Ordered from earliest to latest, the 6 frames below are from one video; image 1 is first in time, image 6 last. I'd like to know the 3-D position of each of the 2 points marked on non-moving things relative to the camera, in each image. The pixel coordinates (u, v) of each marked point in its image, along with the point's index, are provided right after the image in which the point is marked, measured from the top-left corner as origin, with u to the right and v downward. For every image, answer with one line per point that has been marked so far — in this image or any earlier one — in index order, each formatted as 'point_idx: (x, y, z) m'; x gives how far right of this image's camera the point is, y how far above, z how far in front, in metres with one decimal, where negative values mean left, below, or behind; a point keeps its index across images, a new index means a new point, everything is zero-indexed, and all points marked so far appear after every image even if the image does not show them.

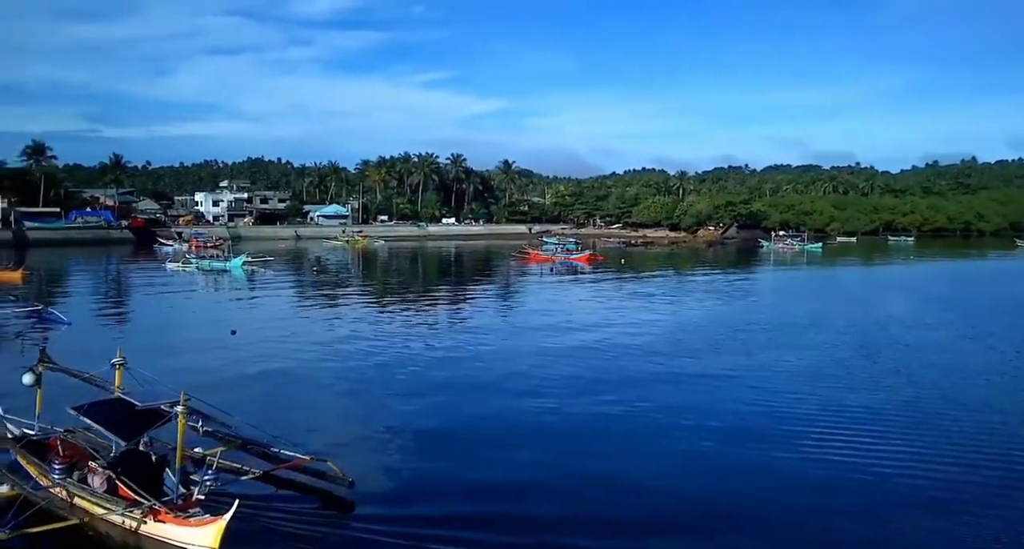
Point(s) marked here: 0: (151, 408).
0: (-5.5, -2.0, +13.2) m
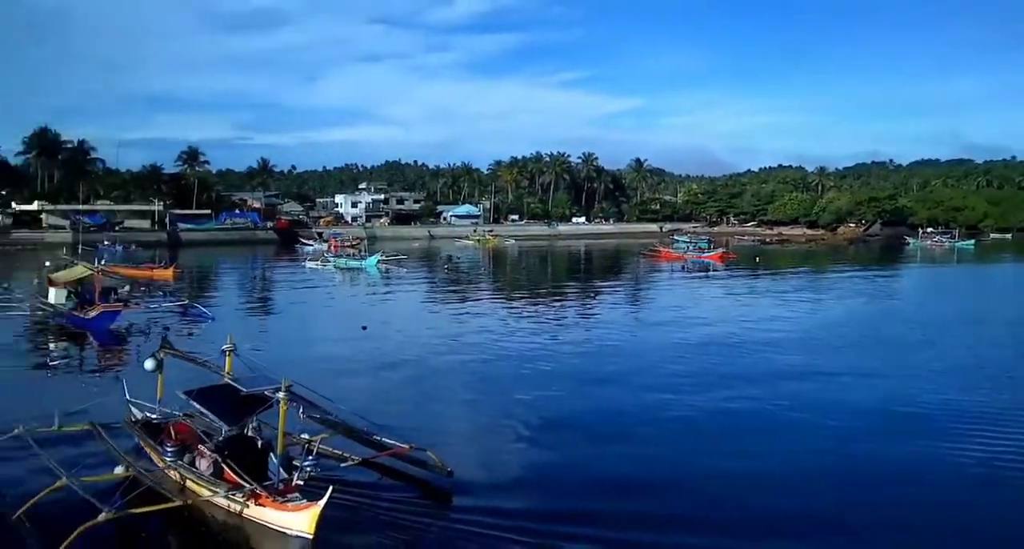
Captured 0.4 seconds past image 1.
0: (-4.0, -1.9, +13.4) m
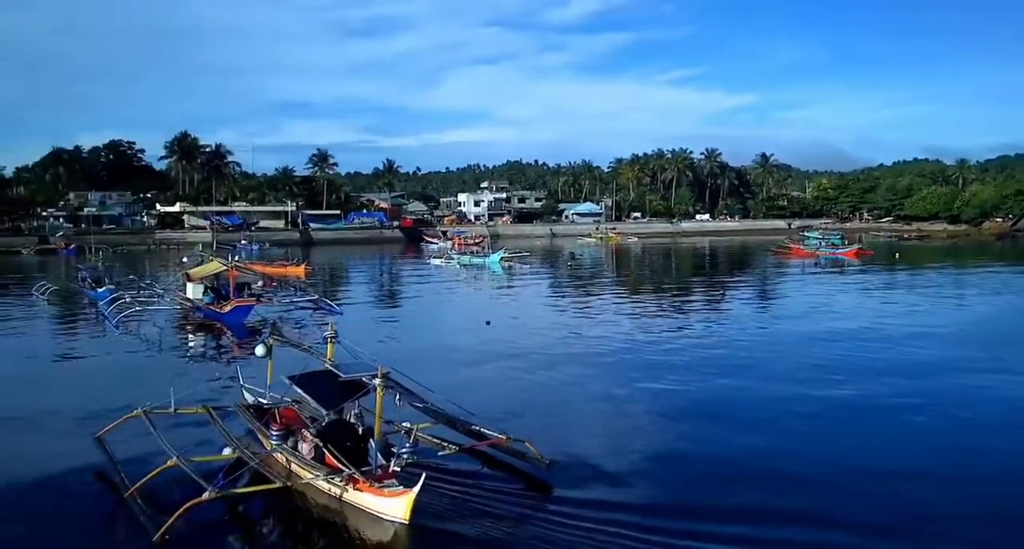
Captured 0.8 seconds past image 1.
0: (-2.5, -1.7, +13.6) m
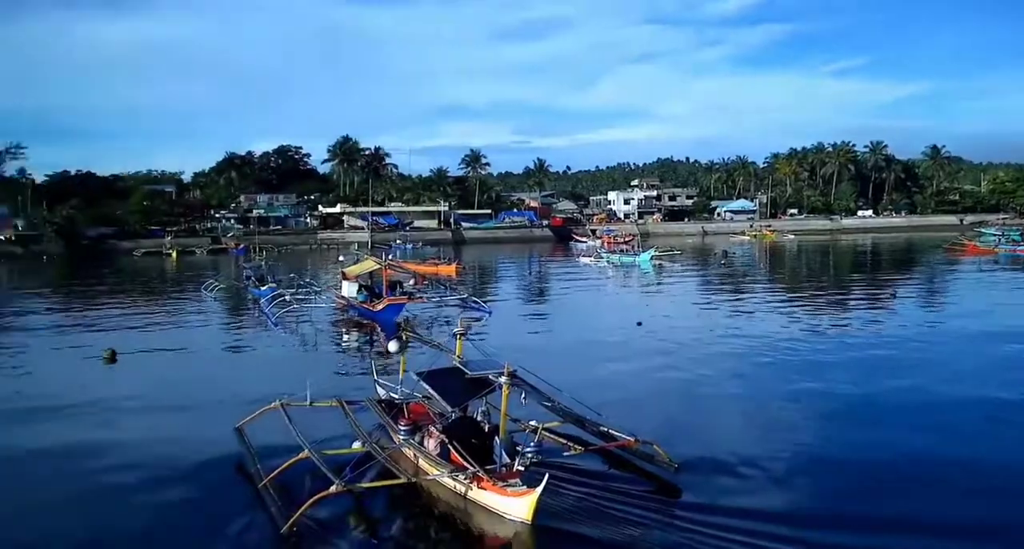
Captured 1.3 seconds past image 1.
0: (-0.5, -1.6, +13.7) m
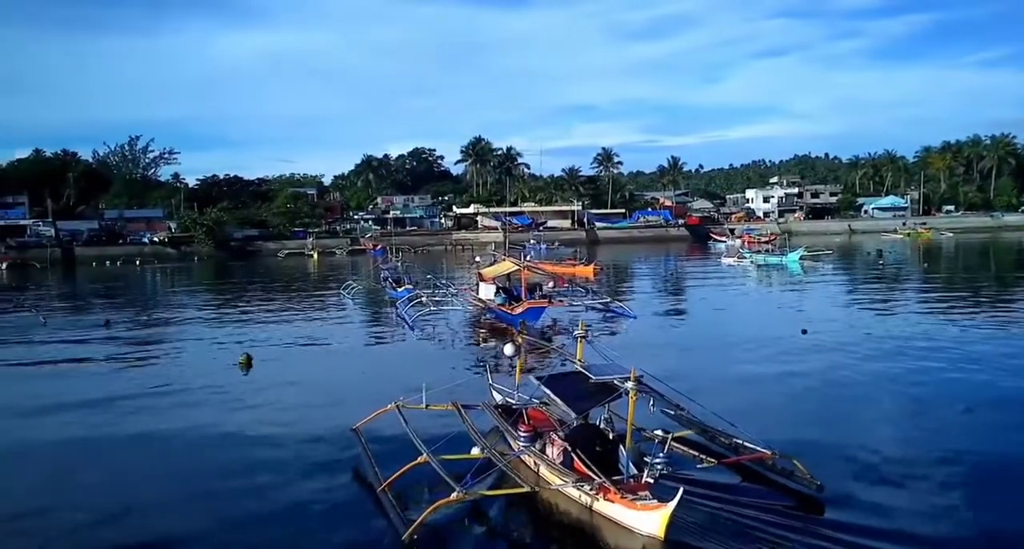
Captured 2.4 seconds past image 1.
0: (+1.5, -1.7, +13.1) m
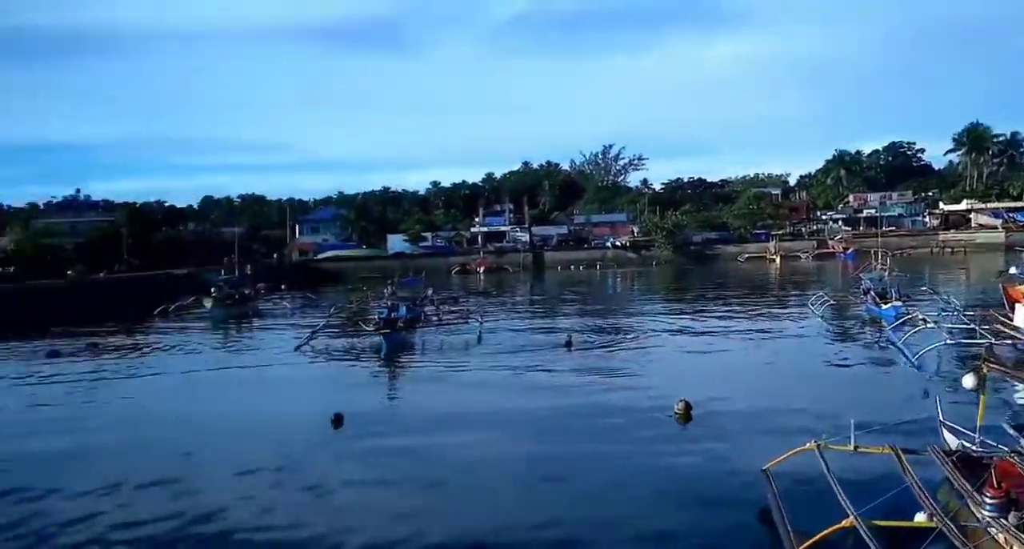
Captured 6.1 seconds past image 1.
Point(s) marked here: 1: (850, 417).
0: (+6.8, -1.9, +9.3) m
1: (+7.7, -3.1, +18.6) m
